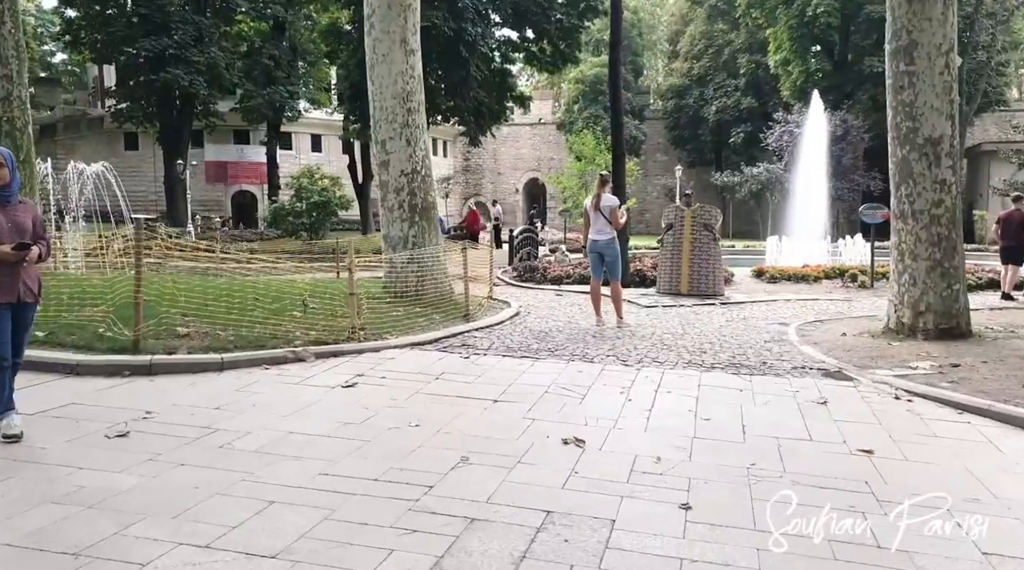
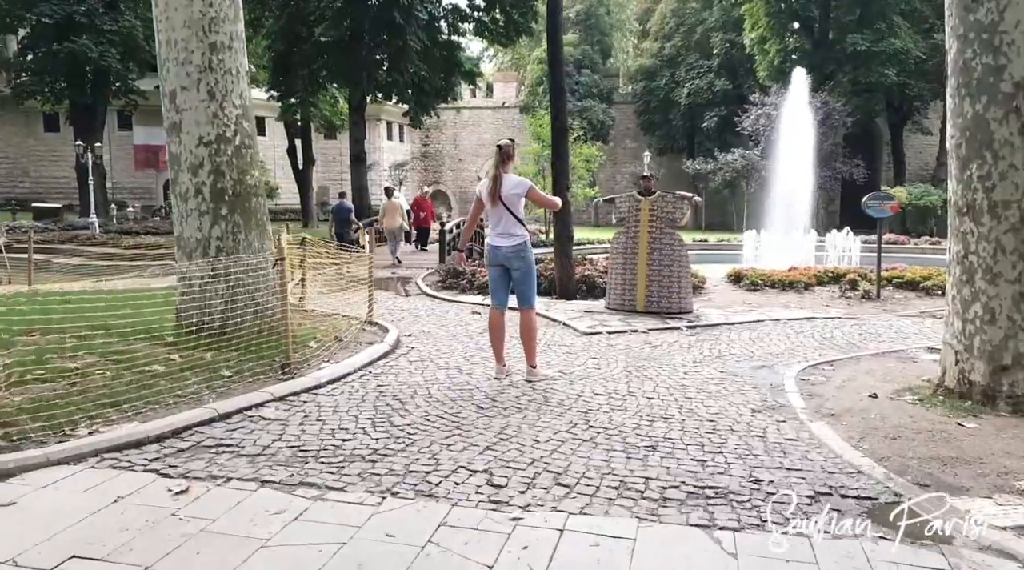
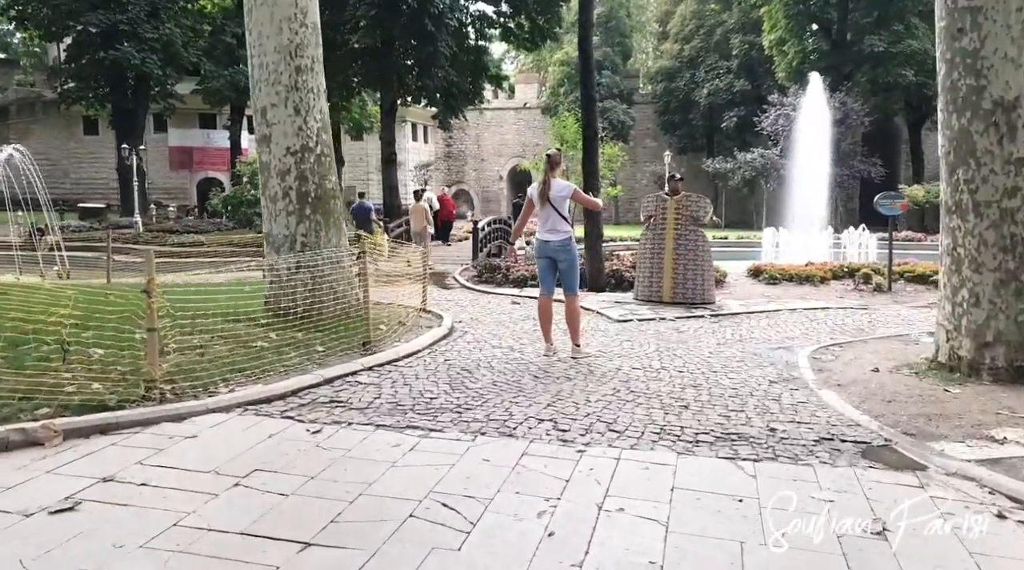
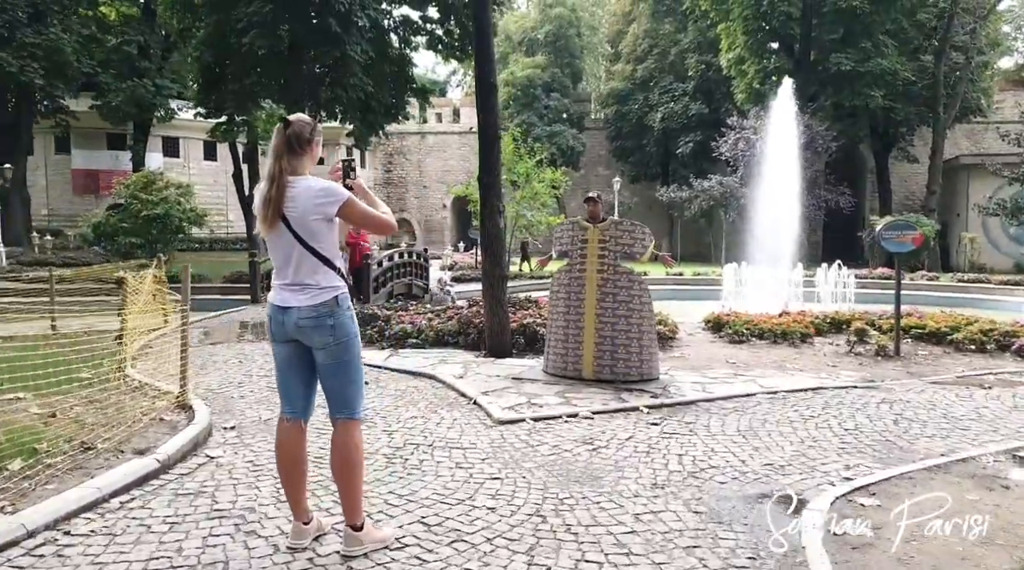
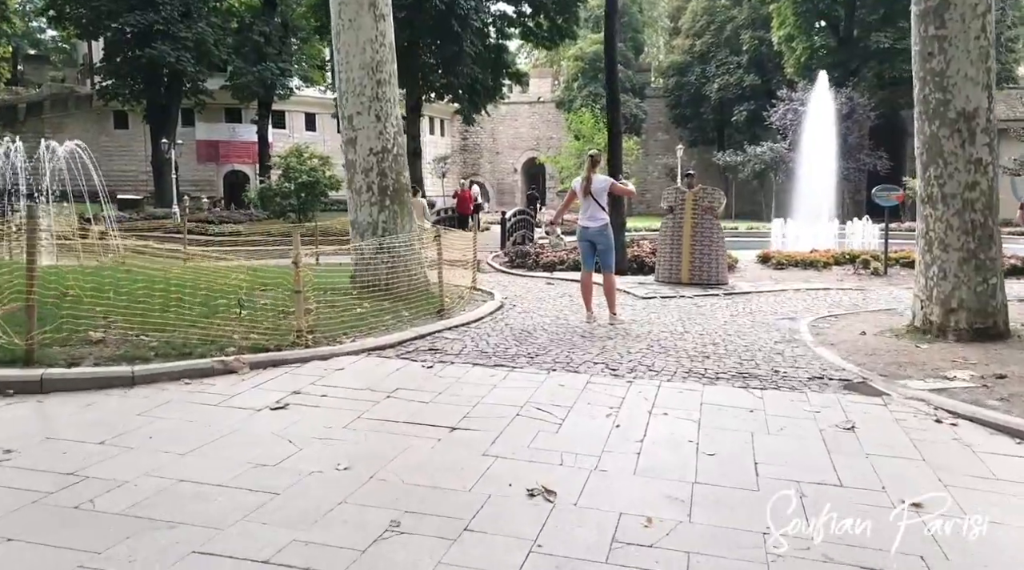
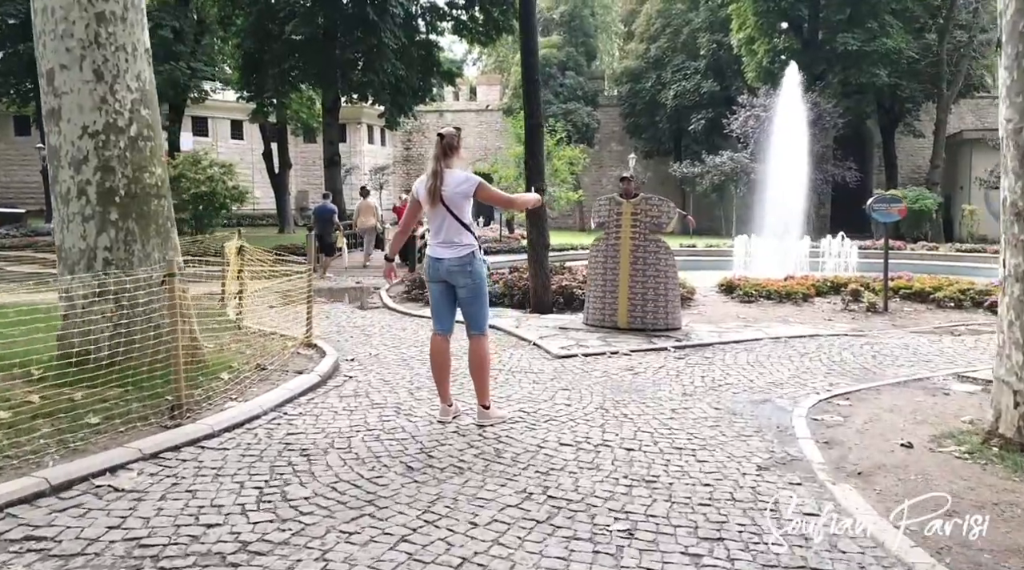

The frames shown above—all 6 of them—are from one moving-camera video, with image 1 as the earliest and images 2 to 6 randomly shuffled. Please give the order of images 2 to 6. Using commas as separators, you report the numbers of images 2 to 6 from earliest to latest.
5, 3, 2, 6, 4
